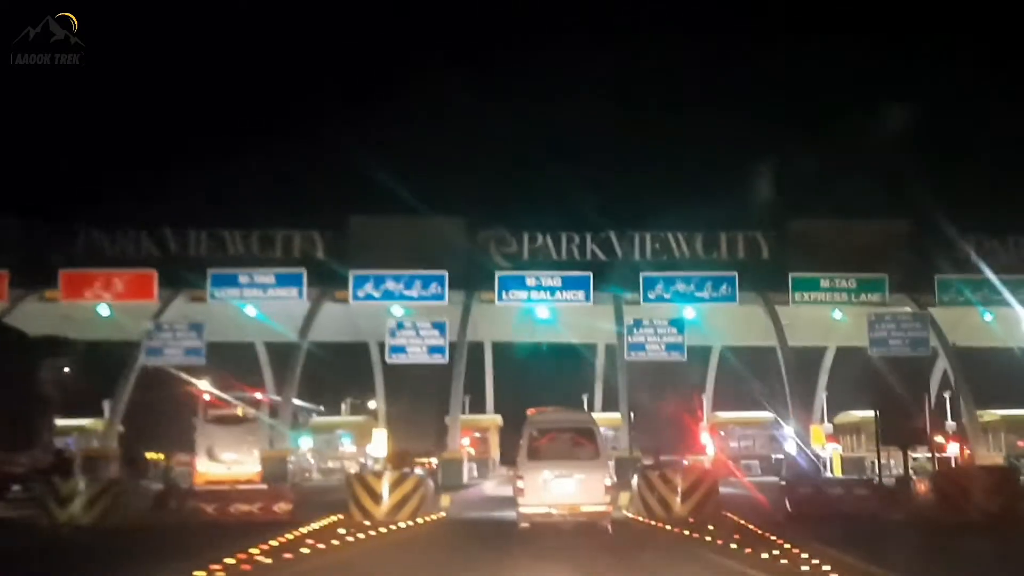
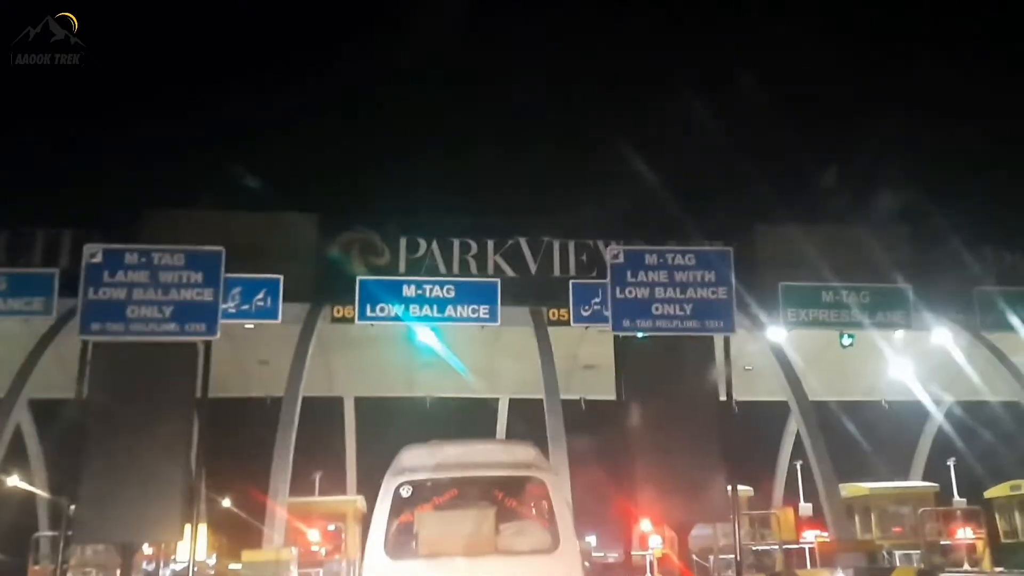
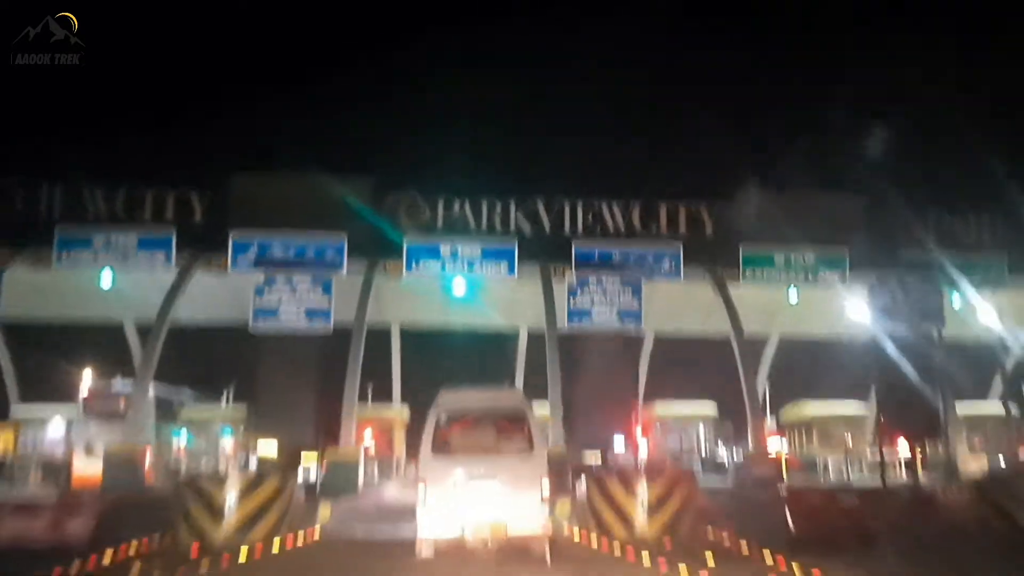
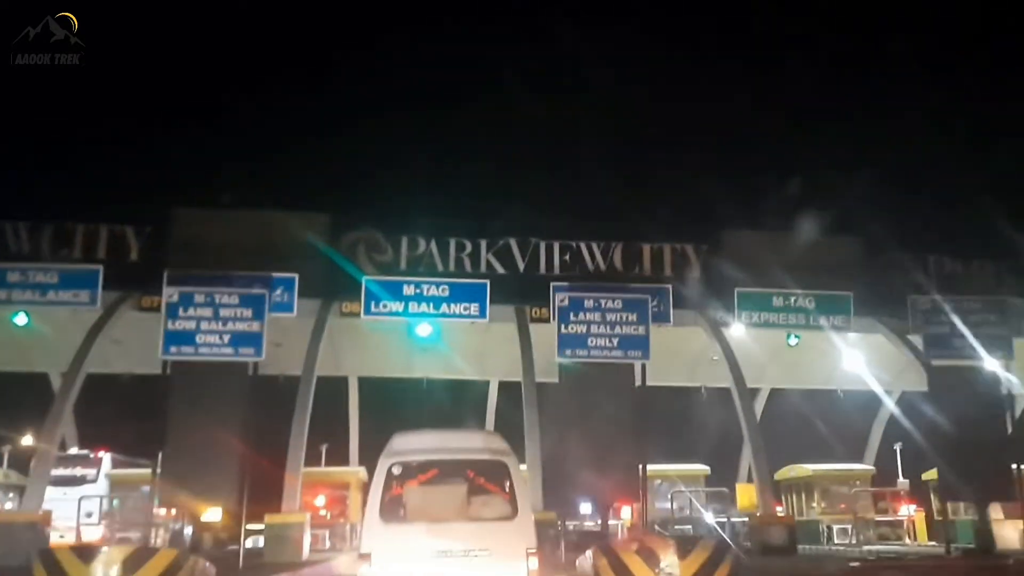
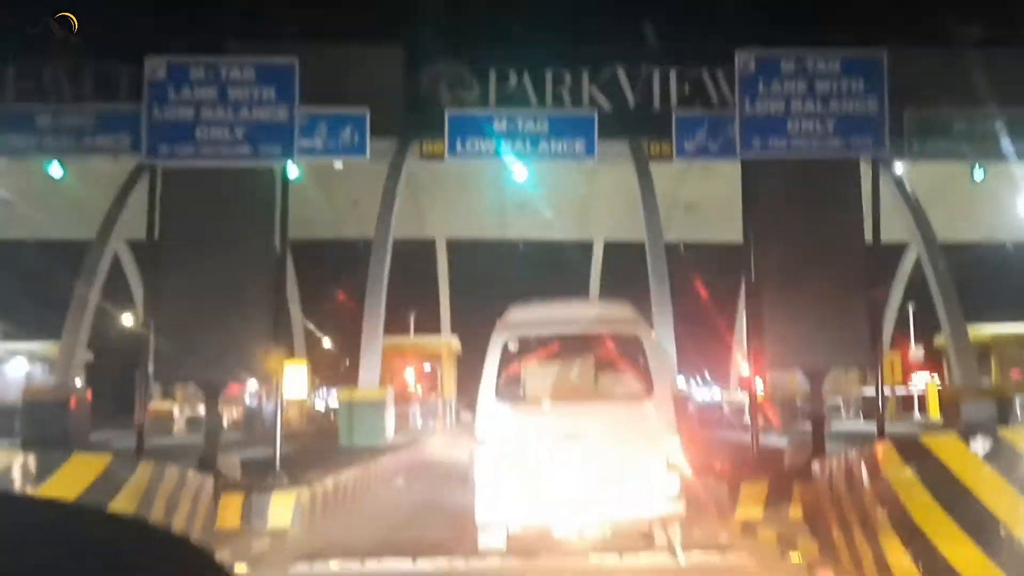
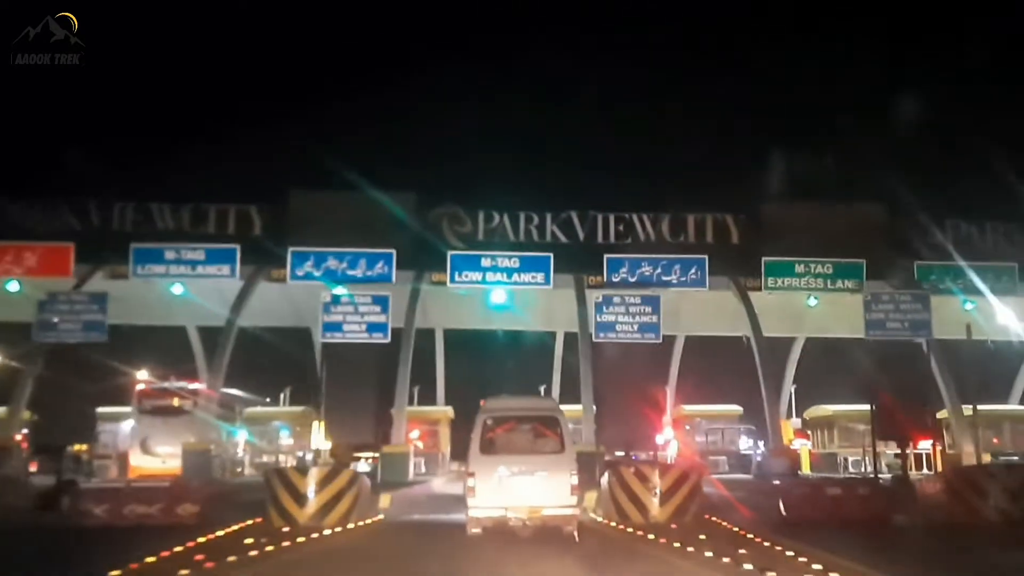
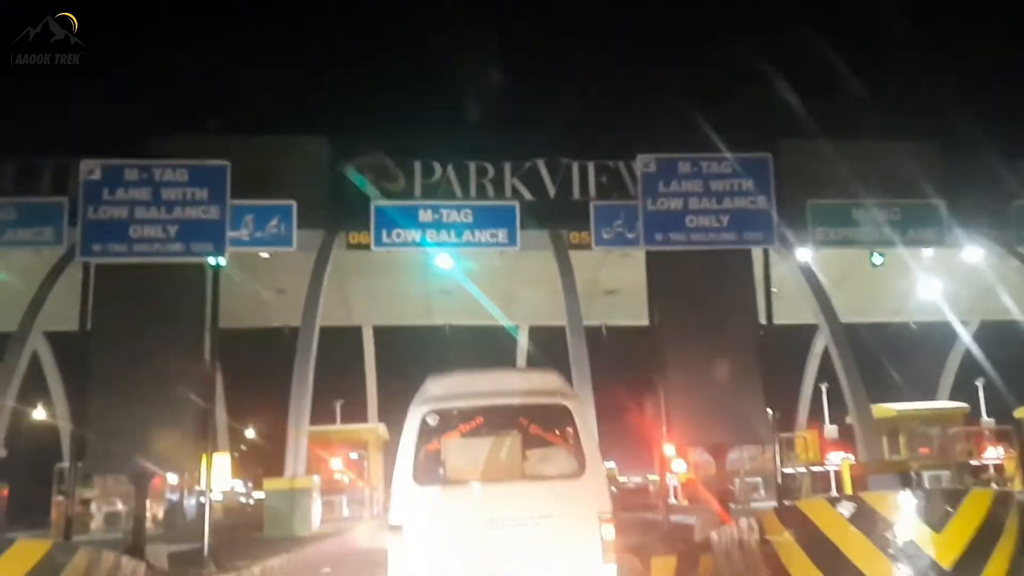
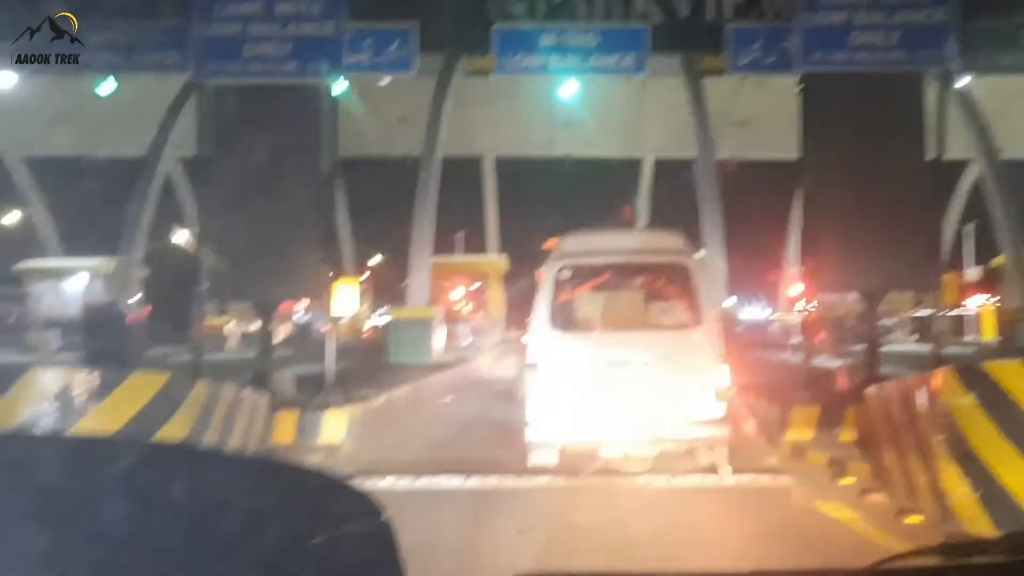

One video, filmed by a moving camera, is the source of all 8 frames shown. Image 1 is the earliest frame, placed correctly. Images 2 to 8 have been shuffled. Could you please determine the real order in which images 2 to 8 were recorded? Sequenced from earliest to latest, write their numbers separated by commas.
6, 3, 4, 2, 7, 5, 8
